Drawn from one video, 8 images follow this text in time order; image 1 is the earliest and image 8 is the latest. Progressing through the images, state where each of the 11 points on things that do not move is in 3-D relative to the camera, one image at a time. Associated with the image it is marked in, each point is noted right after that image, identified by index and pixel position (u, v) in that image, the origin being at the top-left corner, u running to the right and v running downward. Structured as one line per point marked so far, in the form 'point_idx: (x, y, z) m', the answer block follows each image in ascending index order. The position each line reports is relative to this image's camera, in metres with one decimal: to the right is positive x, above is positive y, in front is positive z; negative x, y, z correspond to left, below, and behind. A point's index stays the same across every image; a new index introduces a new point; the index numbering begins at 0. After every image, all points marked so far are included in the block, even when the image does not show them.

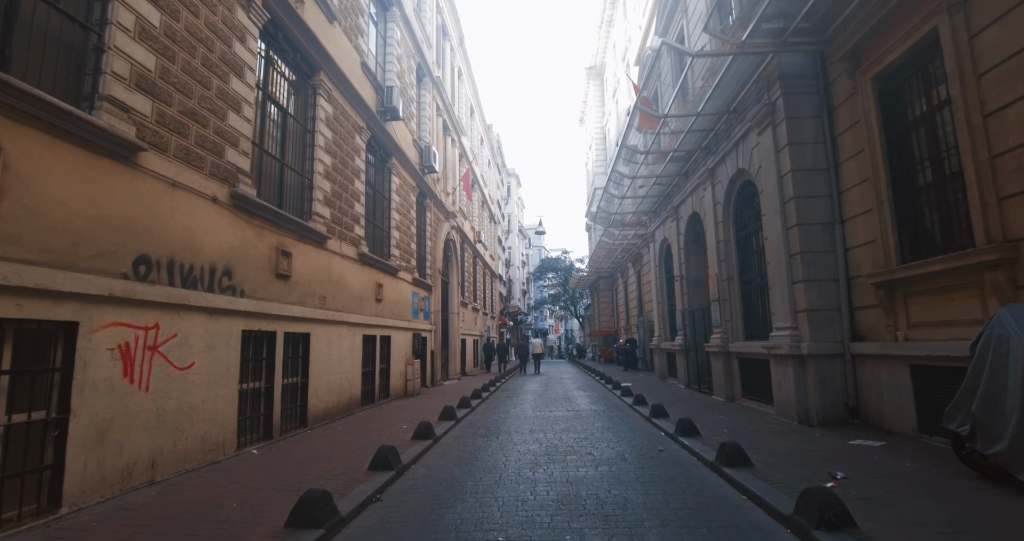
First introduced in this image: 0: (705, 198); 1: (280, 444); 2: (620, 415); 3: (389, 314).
0: (+4.6, +1.7, +12.0) m
1: (-3.2, -2.4, +7.0) m
2: (+2.1, -2.8, +9.7) m
3: (-3.0, -1.1, +12.4) m
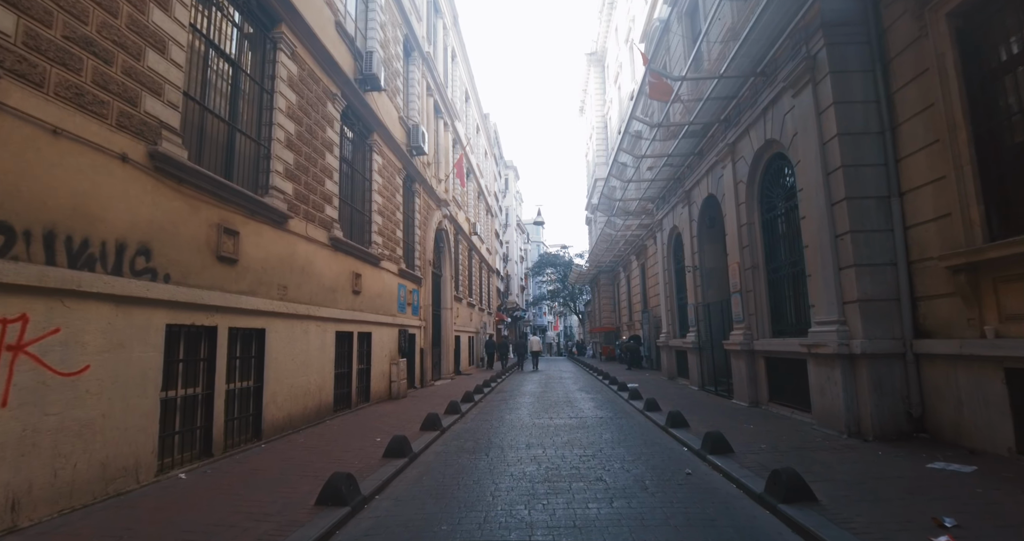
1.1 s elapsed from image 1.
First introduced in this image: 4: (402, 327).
0: (+4.5, +2.0, +10.8) m
1: (-3.3, -2.2, +5.7) m
2: (+2.0, -2.6, +8.5) m
3: (-3.1, -0.8, +11.1) m
4: (-2.9, -1.5, +13.1) m
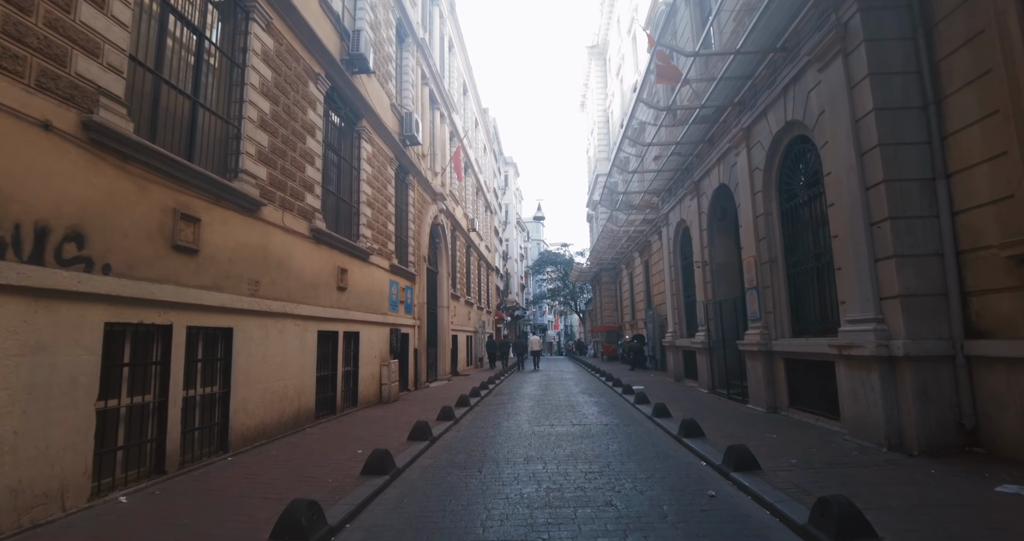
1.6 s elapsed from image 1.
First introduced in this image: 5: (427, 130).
0: (+4.5, +2.1, +10.0) m
1: (-3.4, -2.1, +5.0) m
2: (+2.0, -2.5, +7.7) m
3: (-3.2, -0.7, +10.3) m
4: (-2.9, -1.4, +12.4) m
5: (-2.8, +4.7, +16.9) m
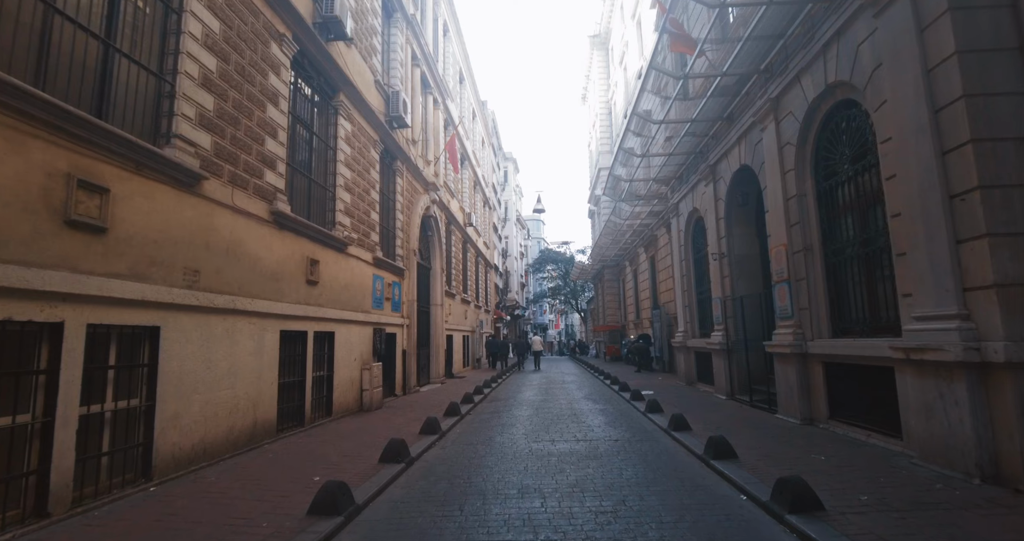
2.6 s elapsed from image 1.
0: (+4.4, +2.2, +8.8) m
1: (-3.5, -2.0, +3.8) m
2: (+1.9, -2.3, +6.5) m
3: (-3.3, -0.6, +9.2) m
4: (-3.0, -1.2, +11.2) m
5: (-2.9, +4.9, +15.7) m
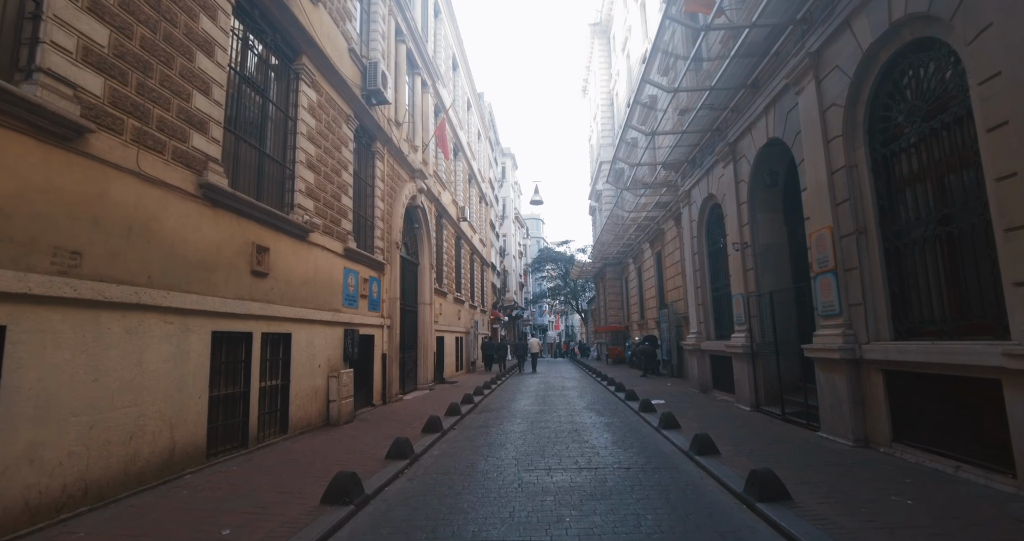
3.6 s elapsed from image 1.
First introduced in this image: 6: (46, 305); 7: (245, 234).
0: (+4.2, +2.4, +7.4) m
1: (-3.6, -1.8, +2.4) m
2: (+1.7, -2.2, +5.1) m
3: (-3.4, -0.4, +7.8) m
4: (-3.2, -1.1, +9.8) m
5: (-3.1, +5.0, +14.3) m
6: (-3.8, -0.3, +4.0) m
7: (-3.6, +0.5, +6.8) m
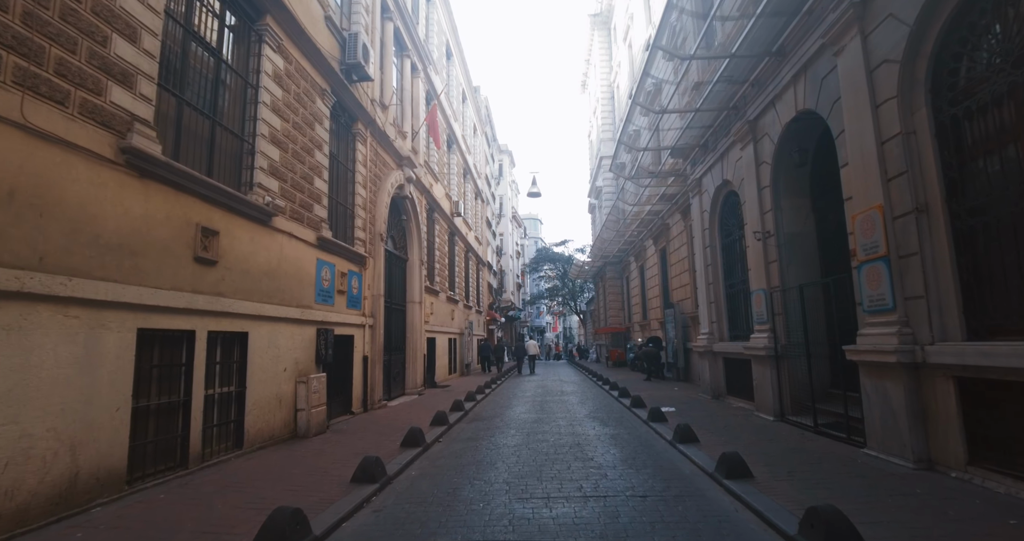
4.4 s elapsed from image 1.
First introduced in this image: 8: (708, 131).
0: (+4.2, +2.5, +6.4) m
1: (-3.7, -1.6, +1.3) m
2: (+1.6, -2.0, +4.1) m
3: (-3.5, -0.3, +6.7) m
4: (-3.3, -0.9, +8.8) m
5: (-3.2, +5.1, +13.3) m
6: (-3.8, -0.1, +3.0) m
7: (-3.7, +0.6, +5.7) m
8: (+4.3, +3.0, +11.0) m
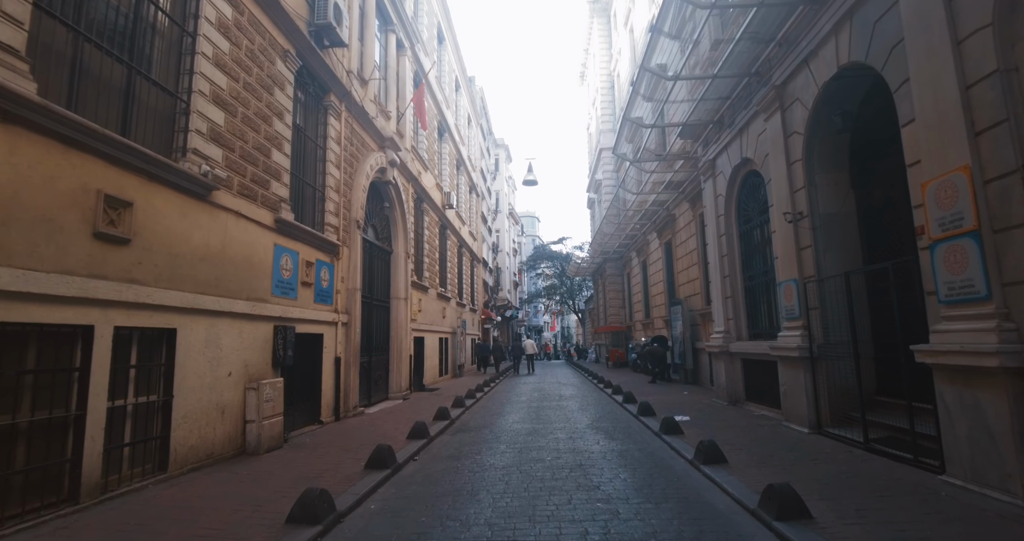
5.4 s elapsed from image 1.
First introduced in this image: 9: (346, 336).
0: (+4.0, +2.7, +5.2) m
1: (-3.8, -1.4, +0.1) m
2: (+1.5, -1.8, +2.9) m
3: (-3.7, -0.1, +5.4) m
4: (-3.4, -0.7, +7.5) m
5: (-3.4, +5.3, +12.0) m
6: (-4.0, +0.1, +1.7) m
7: (-3.8, +0.8, +4.5) m
8: (+4.2, +3.2, +9.8) m
9: (-3.2, -1.3, +9.8) m
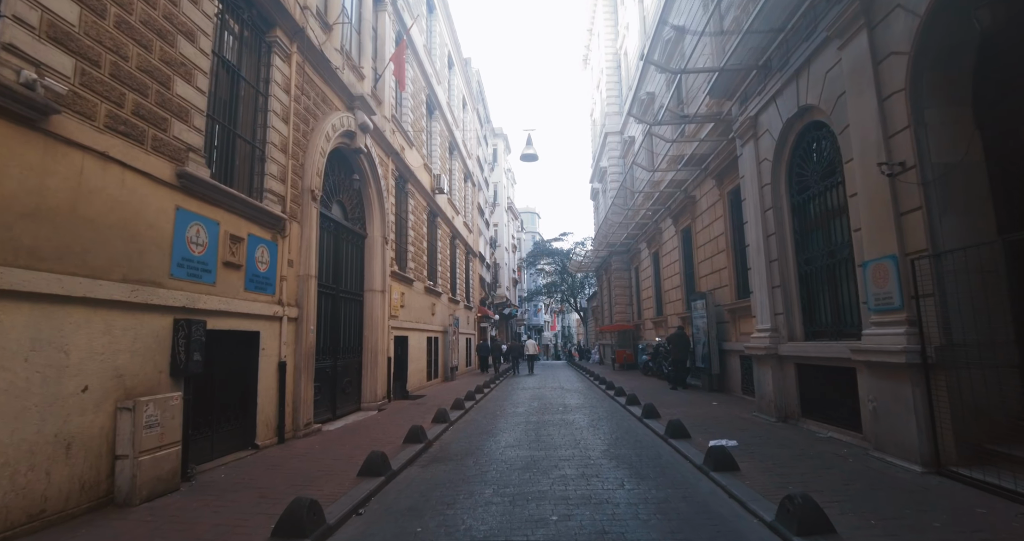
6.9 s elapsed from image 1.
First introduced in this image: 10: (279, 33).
0: (+3.9, +3.0, +3.1) m
1: (-3.9, -1.2, -2.0) m
2: (+1.4, -1.5, +0.8) m
3: (-3.8, +0.2, +3.4) m
4: (-3.5, -0.5, +5.5) m
5: (-3.5, +5.6, +10.0) m
6: (-4.1, +0.4, -0.3) m
7: (-3.9, +1.1, +2.4) m
8: (+4.1, +3.5, +7.7) m
9: (-3.3, -1.0, +7.7) m
10: (-3.6, +3.7, +7.8) m
